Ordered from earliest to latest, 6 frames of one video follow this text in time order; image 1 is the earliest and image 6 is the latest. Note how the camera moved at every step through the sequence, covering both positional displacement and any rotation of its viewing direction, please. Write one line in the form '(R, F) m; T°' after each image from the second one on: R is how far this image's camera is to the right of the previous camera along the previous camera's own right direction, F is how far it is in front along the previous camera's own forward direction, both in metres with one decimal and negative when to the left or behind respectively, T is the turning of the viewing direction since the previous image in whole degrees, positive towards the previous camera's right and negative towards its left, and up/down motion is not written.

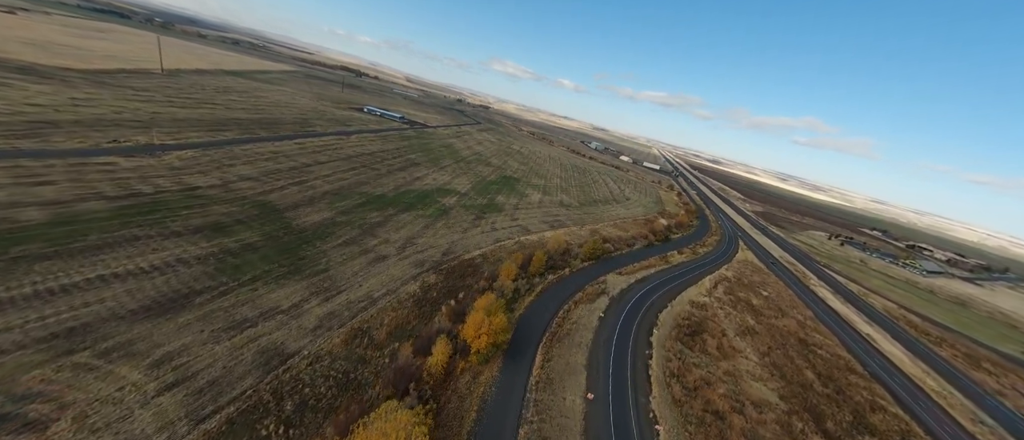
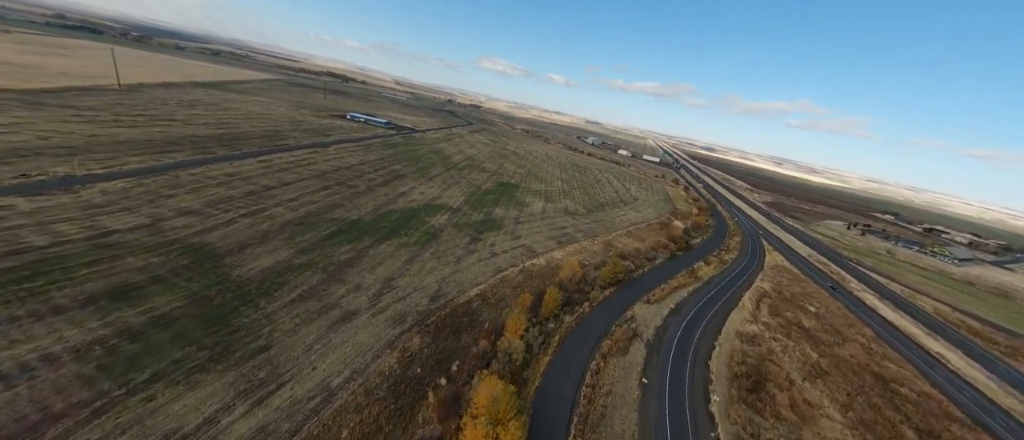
(-0.2, +4.2) m; 0°
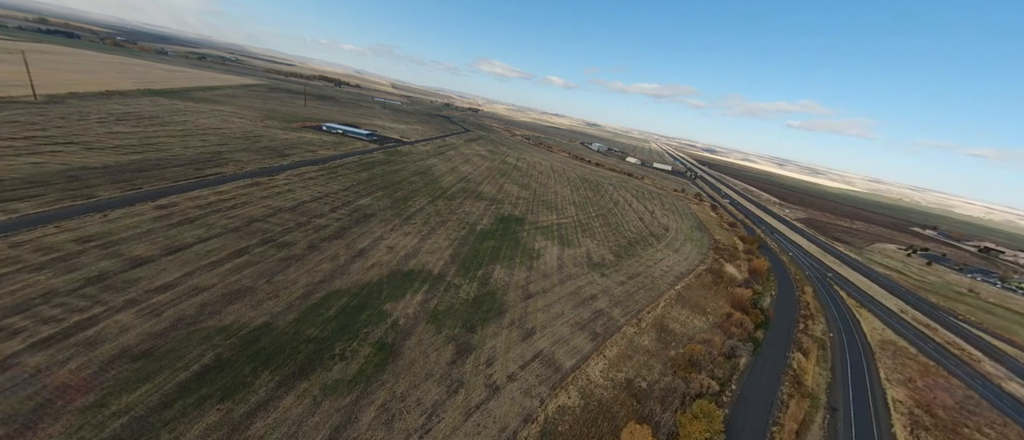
(-0.5, +8.7) m; 0°
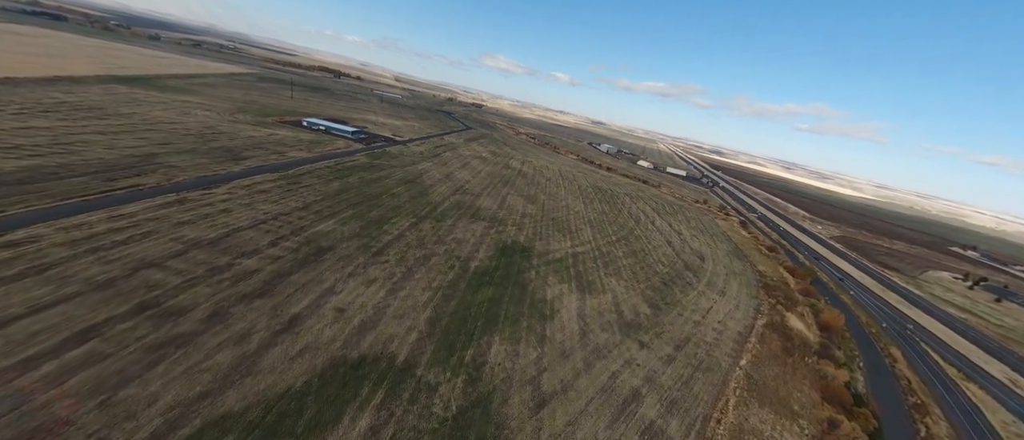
(-0.3, +6.6) m; 0°
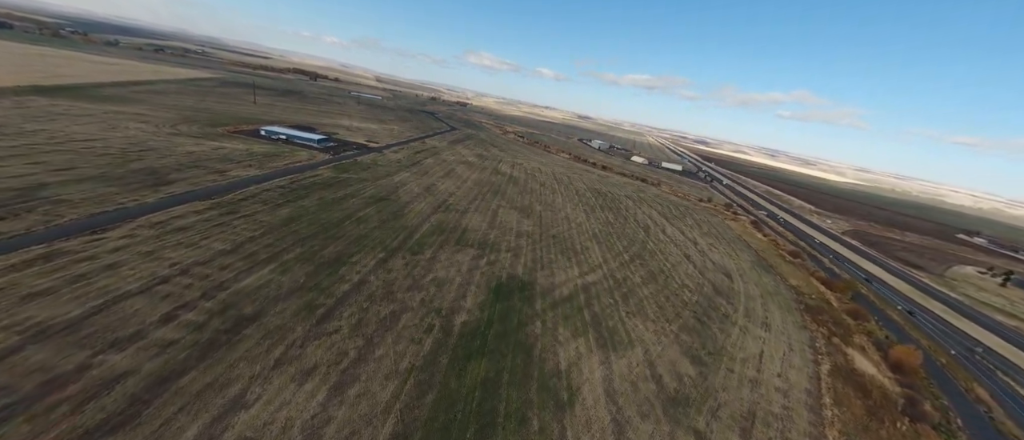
(-0.2, +5.1) m; +2°
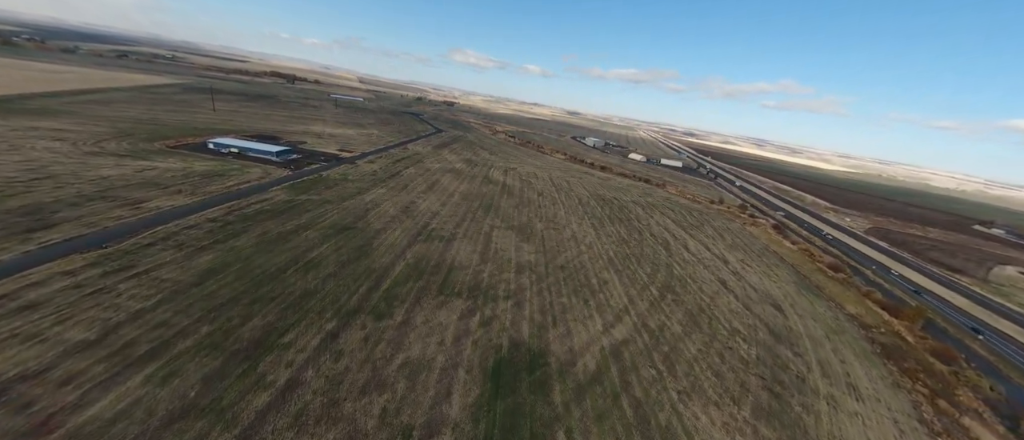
(-0.3, +5.6) m; +1°
